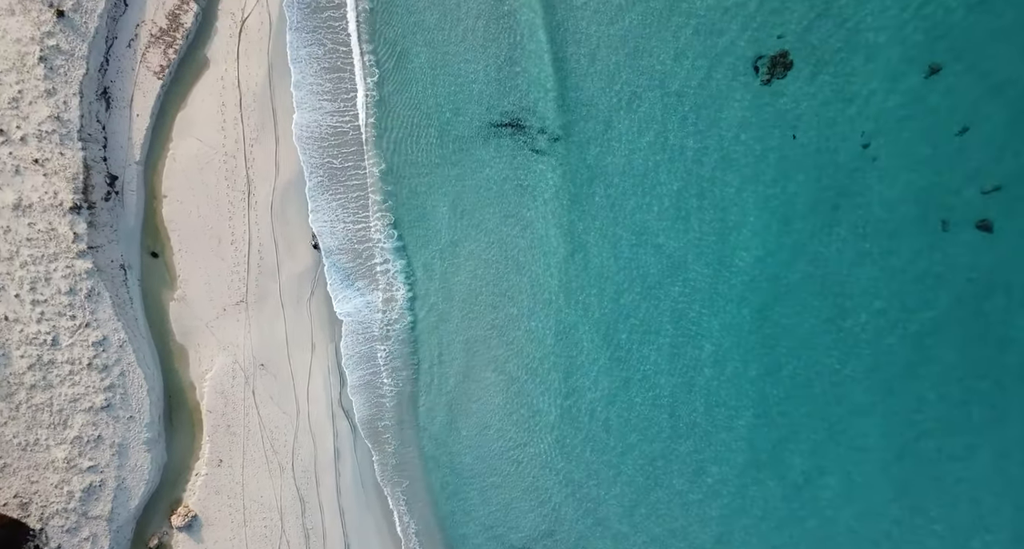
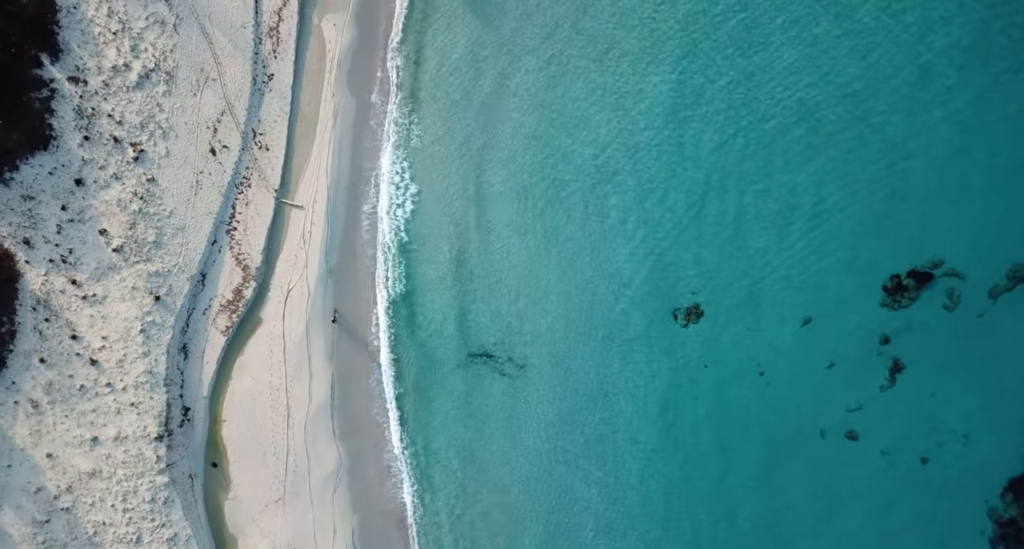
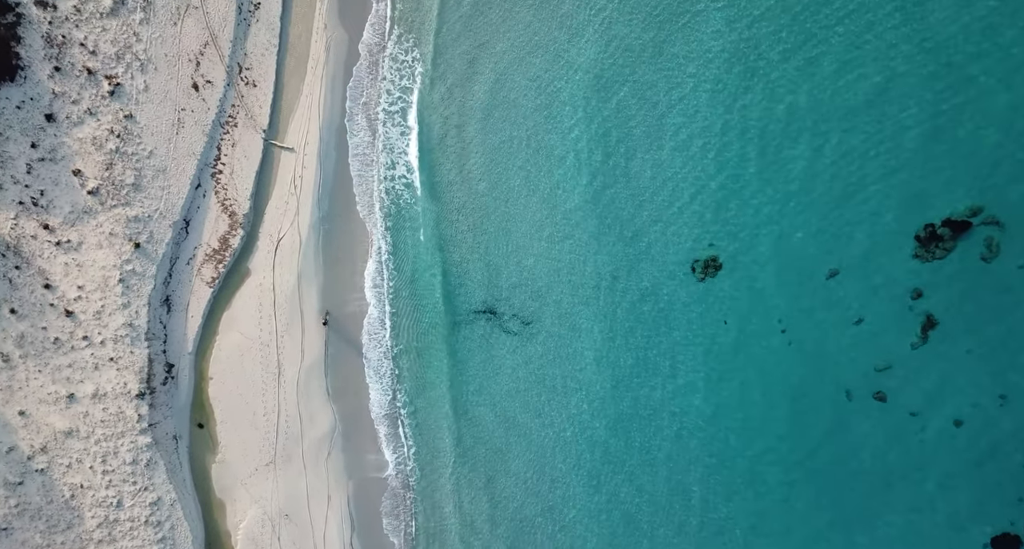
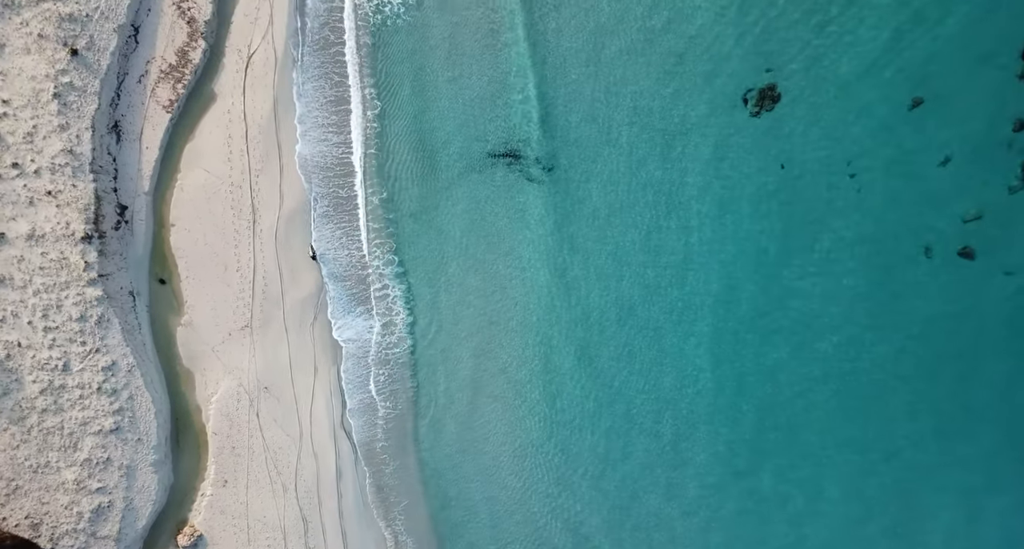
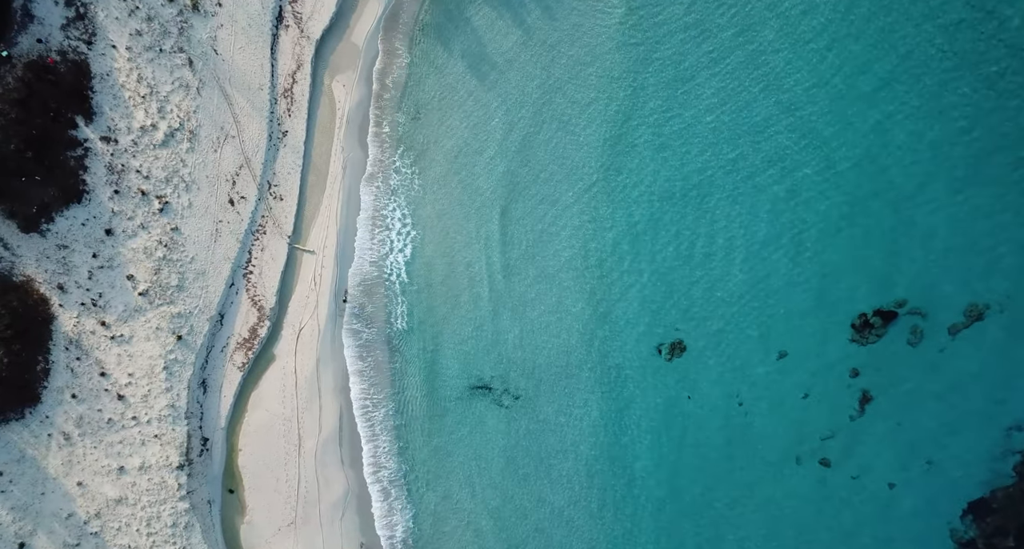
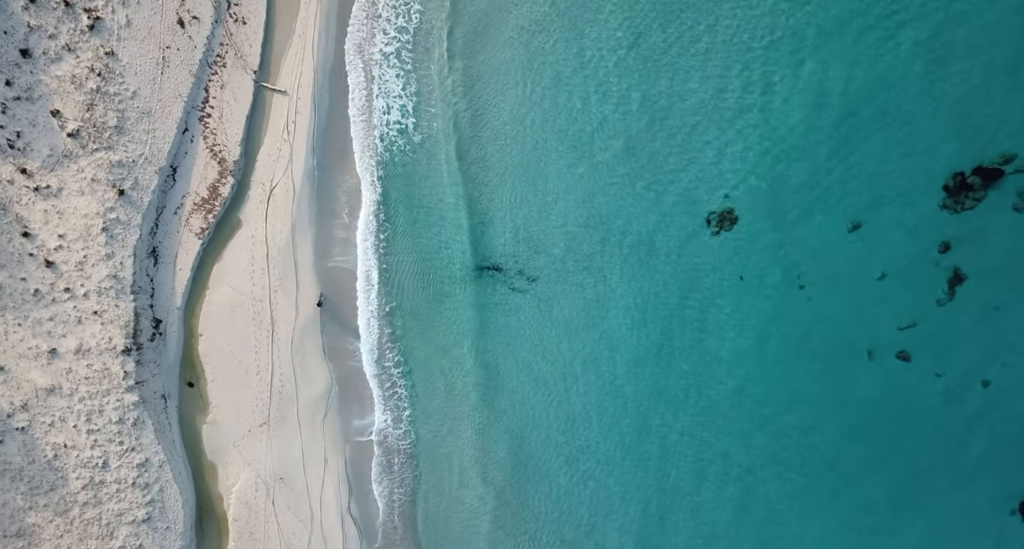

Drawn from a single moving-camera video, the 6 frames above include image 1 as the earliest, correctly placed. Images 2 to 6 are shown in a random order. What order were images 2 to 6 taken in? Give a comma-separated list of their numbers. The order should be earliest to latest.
4, 6, 3, 2, 5
